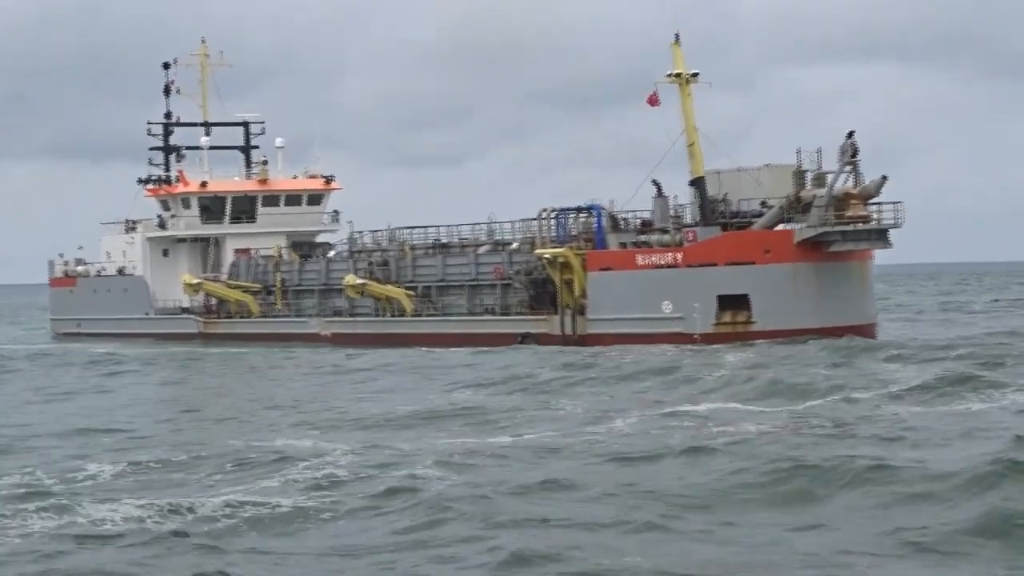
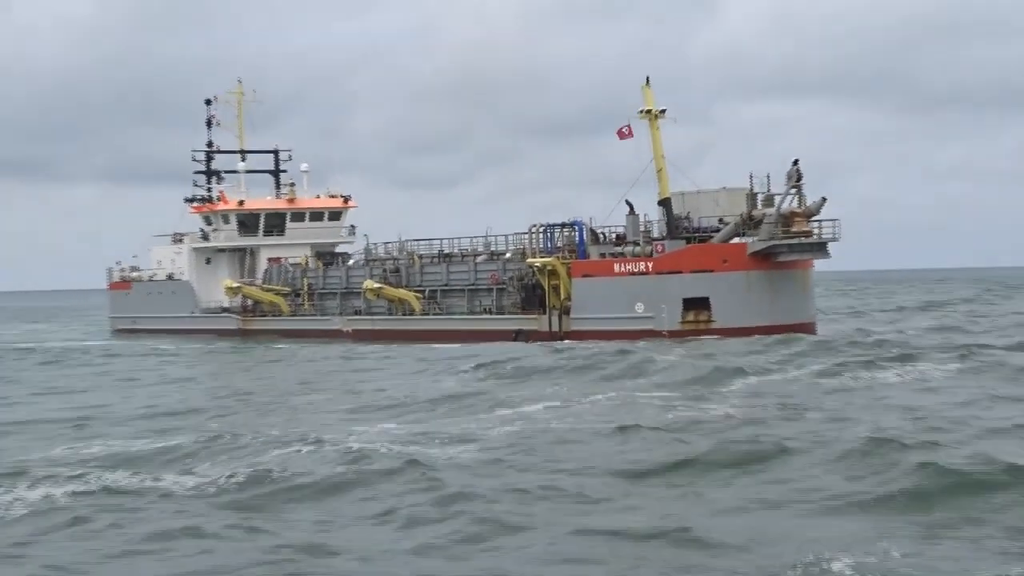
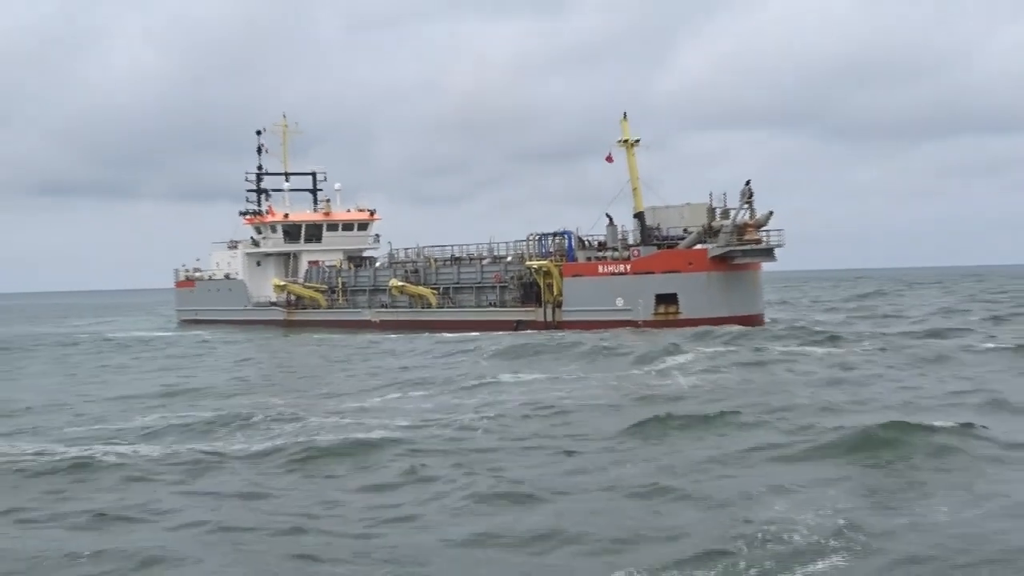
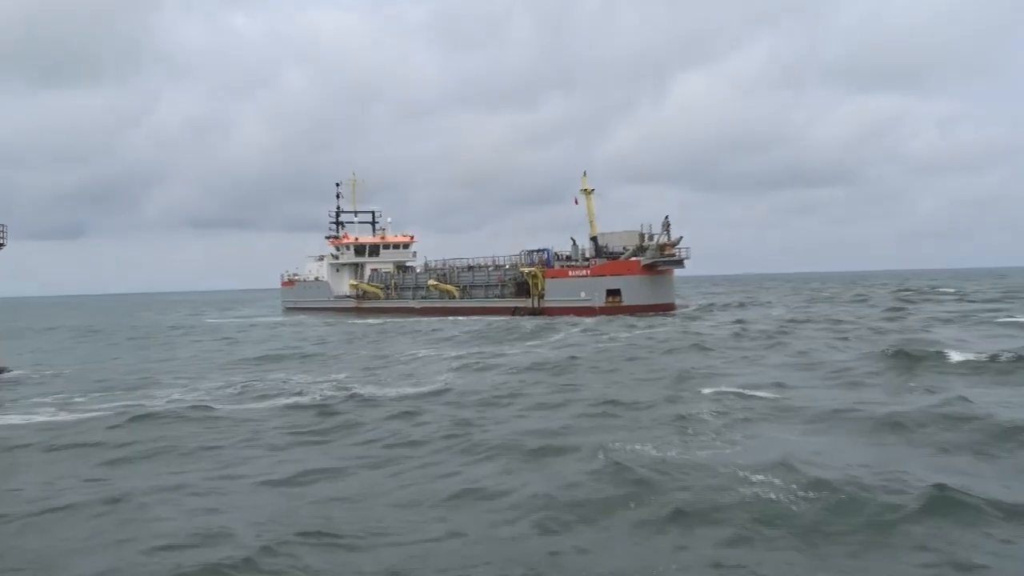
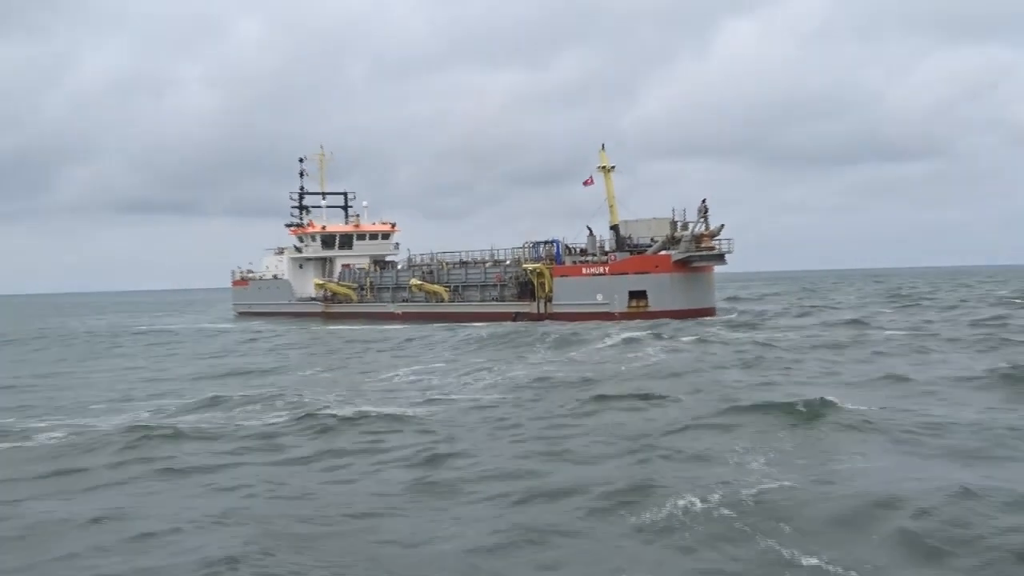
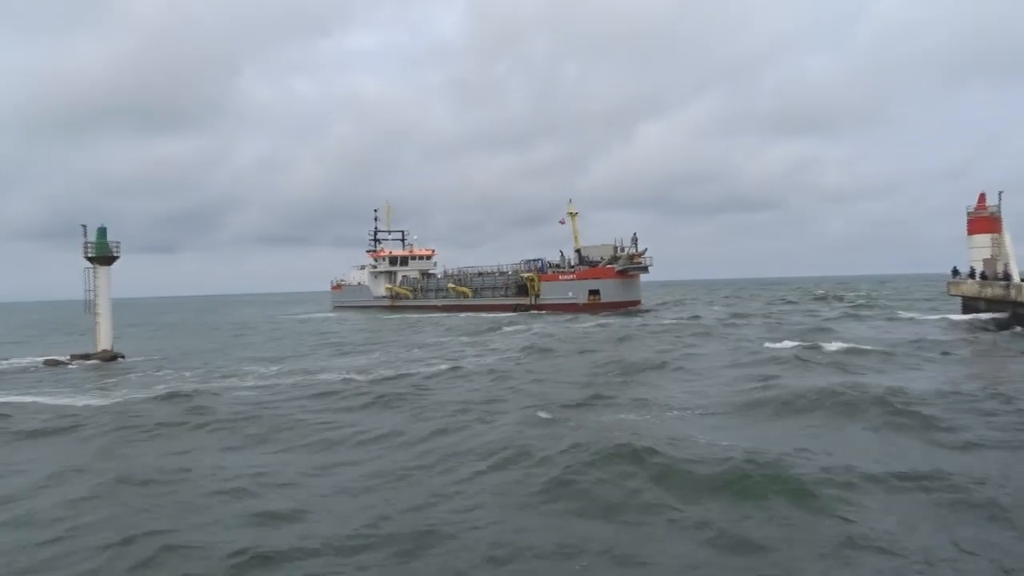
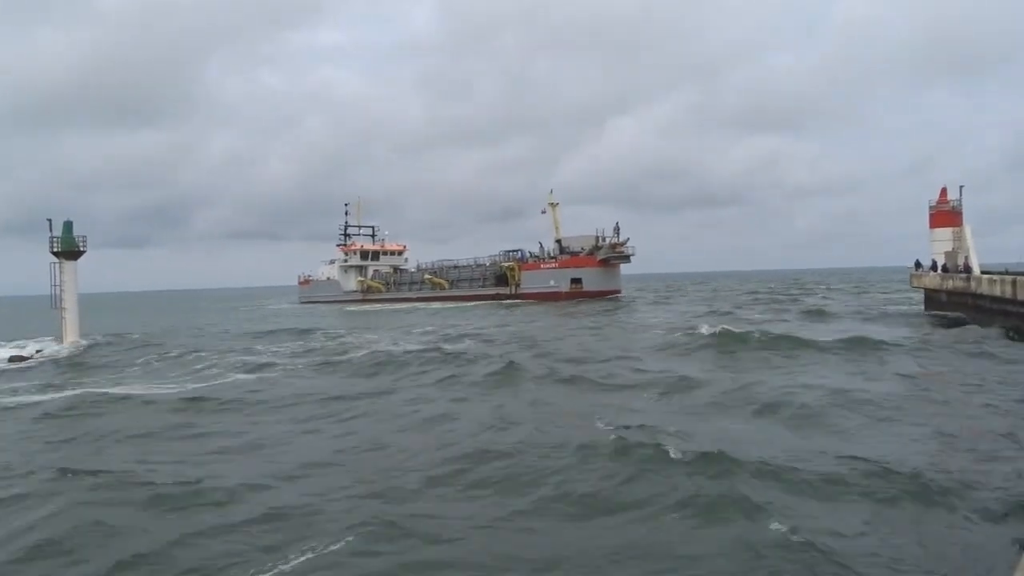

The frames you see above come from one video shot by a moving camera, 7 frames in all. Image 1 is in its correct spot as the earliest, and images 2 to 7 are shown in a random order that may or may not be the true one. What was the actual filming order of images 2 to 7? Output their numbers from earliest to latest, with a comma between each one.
2, 3, 5, 4, 6, 7
